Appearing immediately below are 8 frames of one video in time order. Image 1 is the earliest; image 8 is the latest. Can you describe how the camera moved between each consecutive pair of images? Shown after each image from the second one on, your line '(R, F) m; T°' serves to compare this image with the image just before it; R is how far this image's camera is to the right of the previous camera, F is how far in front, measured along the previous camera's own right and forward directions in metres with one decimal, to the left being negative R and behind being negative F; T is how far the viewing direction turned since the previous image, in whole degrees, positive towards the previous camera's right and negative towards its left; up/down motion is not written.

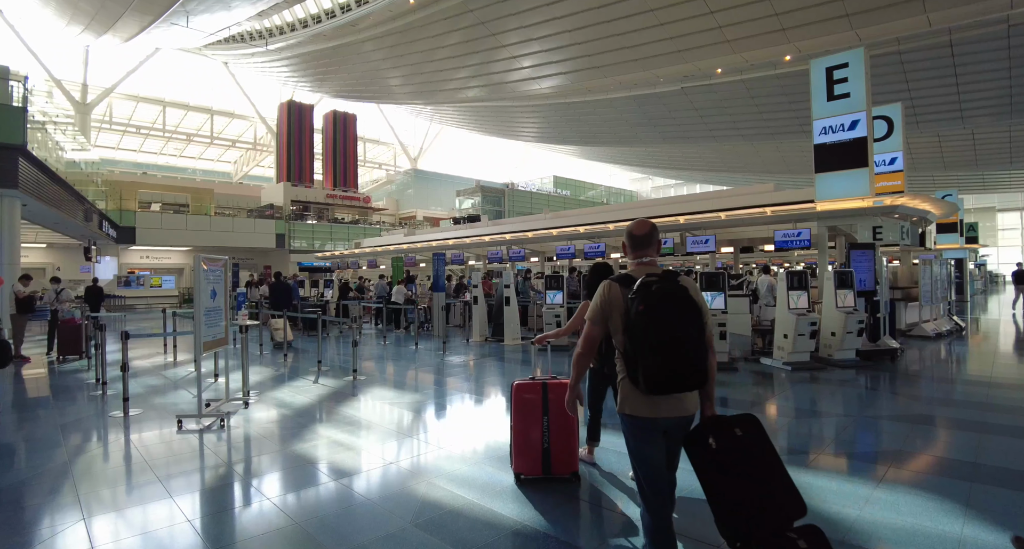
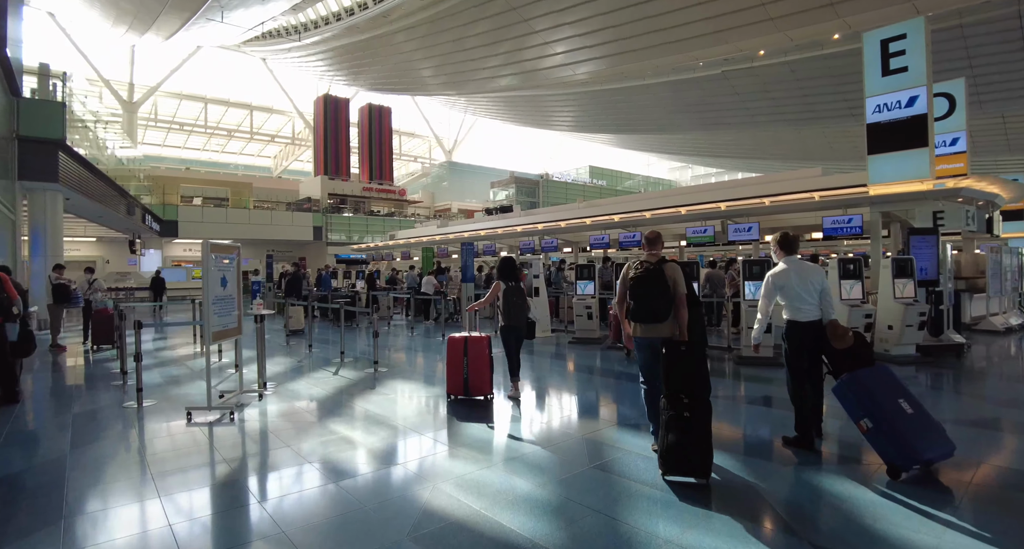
(+0.1, +0.3) m; -4°
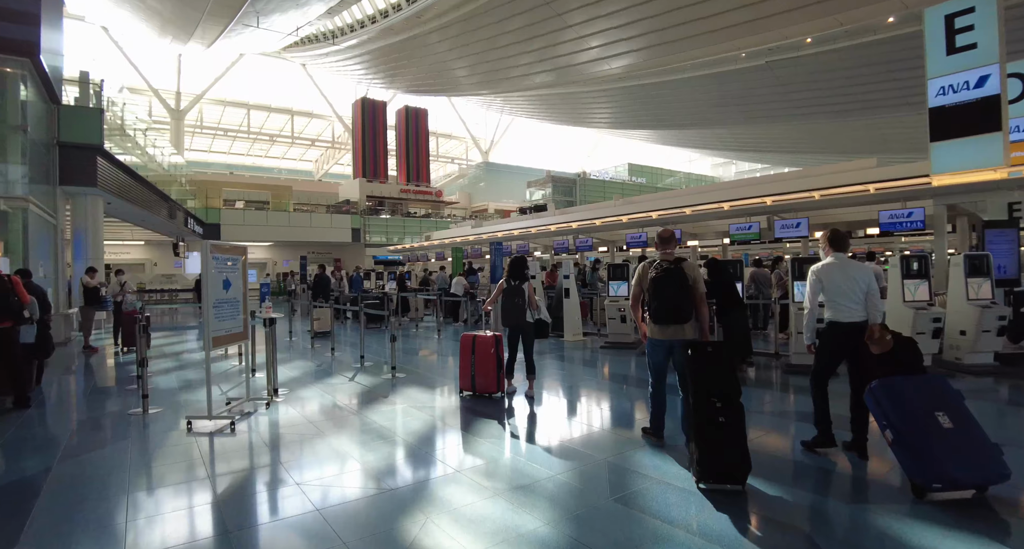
(+0.2, +0.4) m; -4°
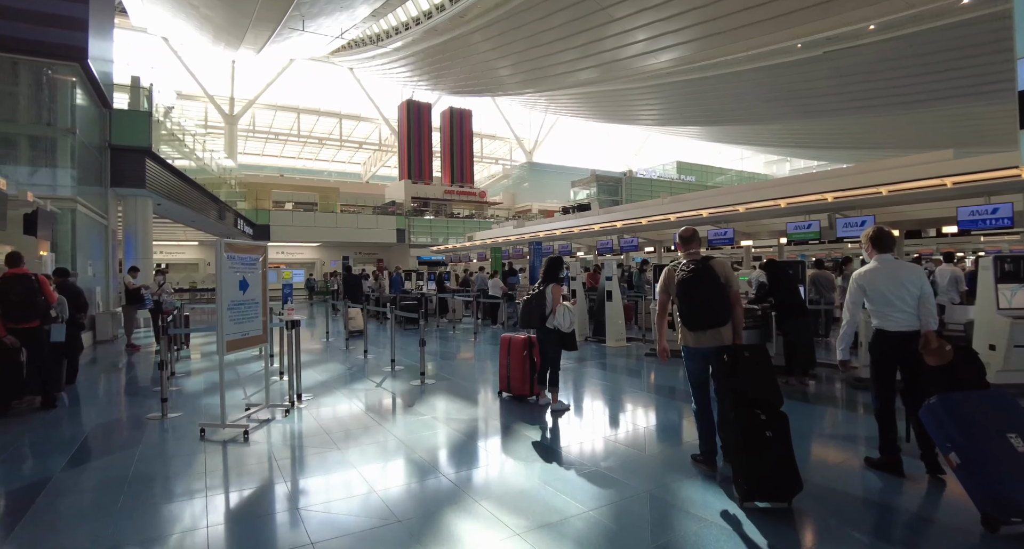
(+0.1, +0.4) m; -5°
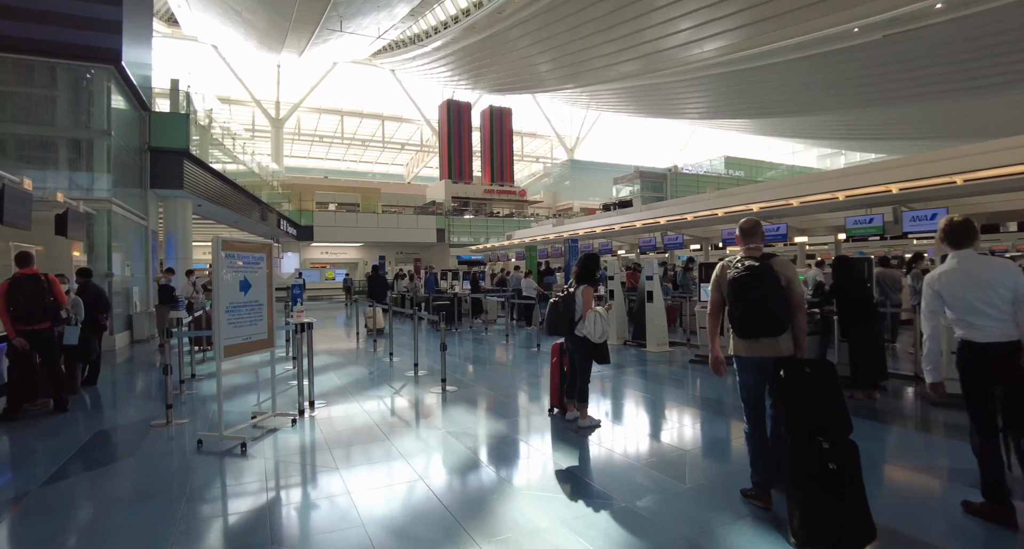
(+0.1, +0.4) m; -5°
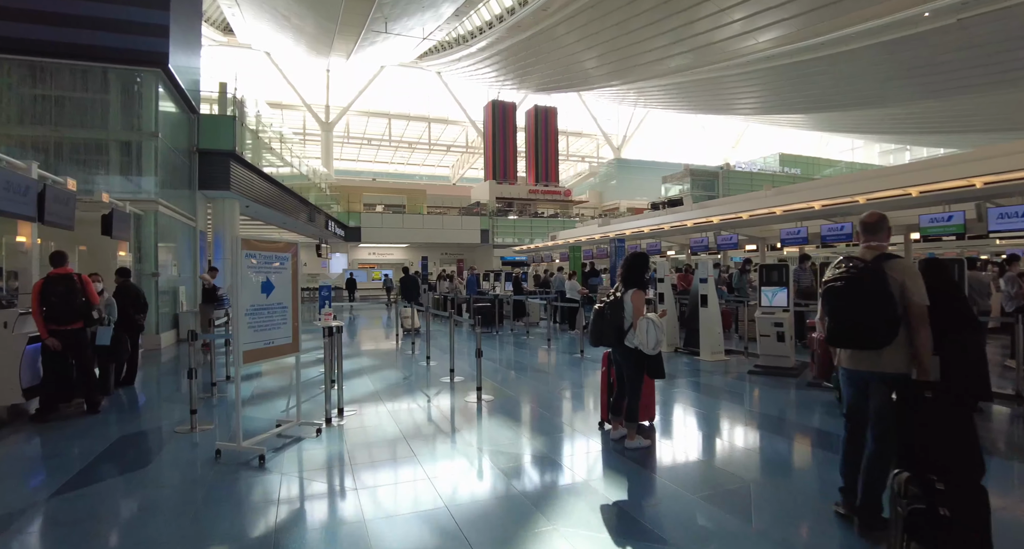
(0.0, +0.4) m; -5°
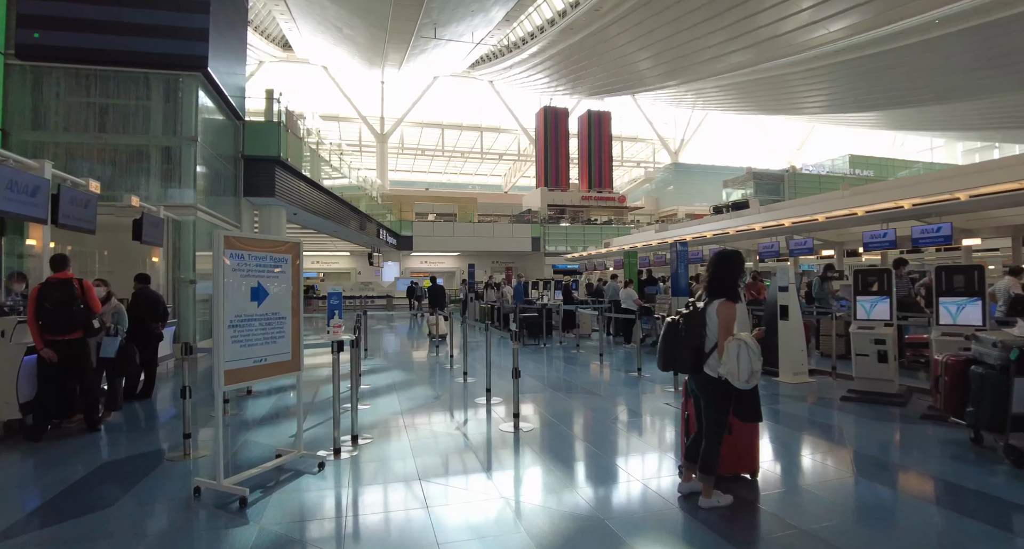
(+0.1, +0.7) m; -6°
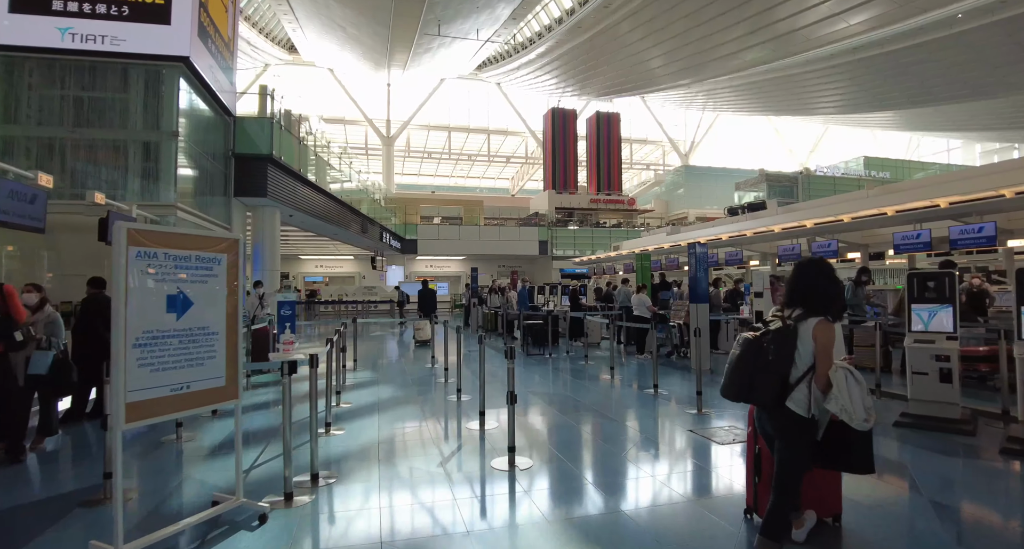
(+0.1, +0.6) m; -1°
